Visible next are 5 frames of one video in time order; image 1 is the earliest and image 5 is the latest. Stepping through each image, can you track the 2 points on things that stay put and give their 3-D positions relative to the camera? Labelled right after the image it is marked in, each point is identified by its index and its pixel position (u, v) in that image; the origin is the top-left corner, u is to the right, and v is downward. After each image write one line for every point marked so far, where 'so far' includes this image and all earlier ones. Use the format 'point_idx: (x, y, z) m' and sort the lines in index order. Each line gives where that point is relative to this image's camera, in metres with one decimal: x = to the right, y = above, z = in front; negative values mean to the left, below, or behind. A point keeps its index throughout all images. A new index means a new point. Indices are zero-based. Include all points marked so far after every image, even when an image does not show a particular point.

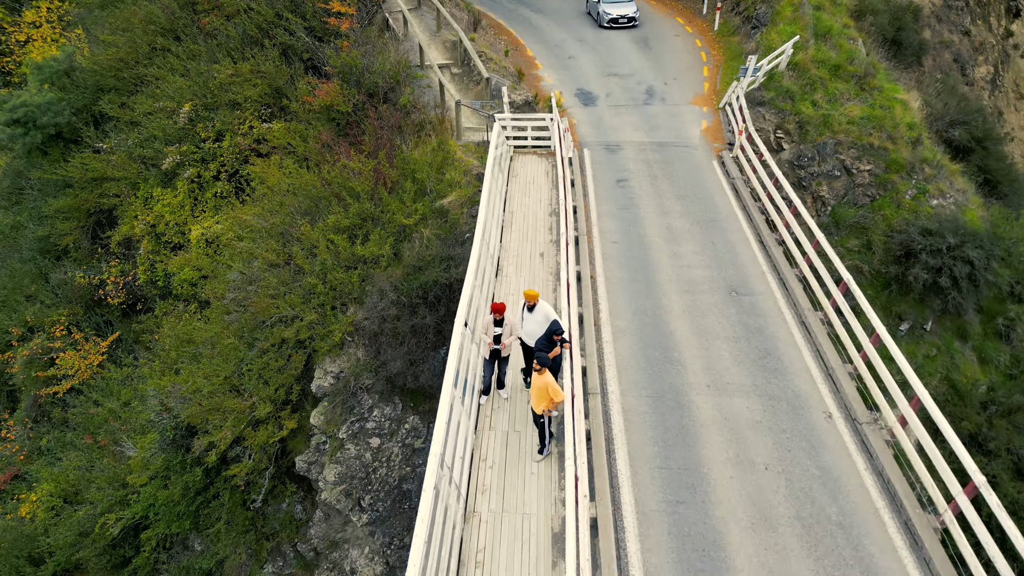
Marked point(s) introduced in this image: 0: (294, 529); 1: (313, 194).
0: (-2.3, -2.4, +8.3) m
1: (-2.2, +1.1, +9.1) m
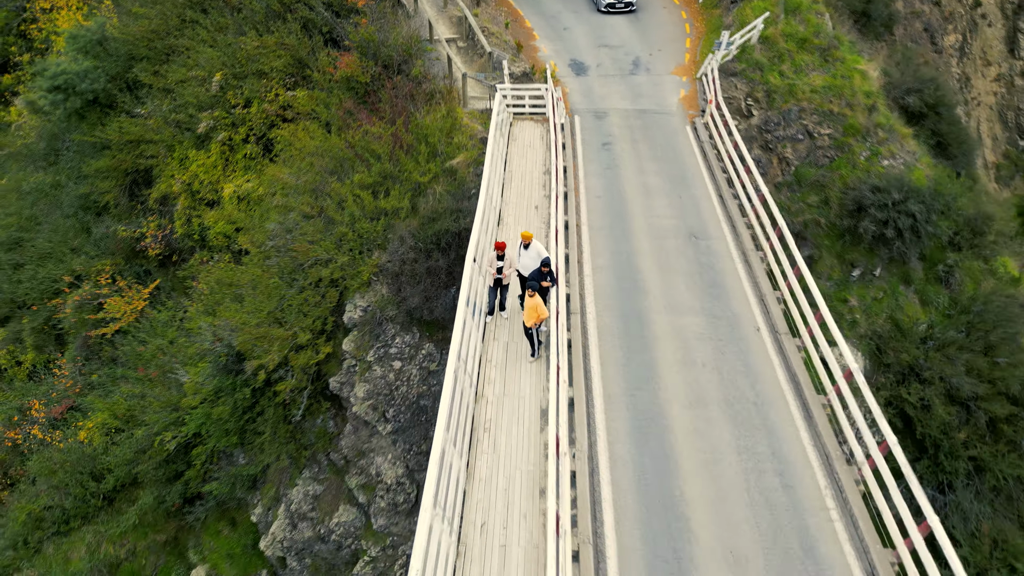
0: (-2.3, -1.8, +9.7) m
1: (-2.2, +1.8, +10.4) m
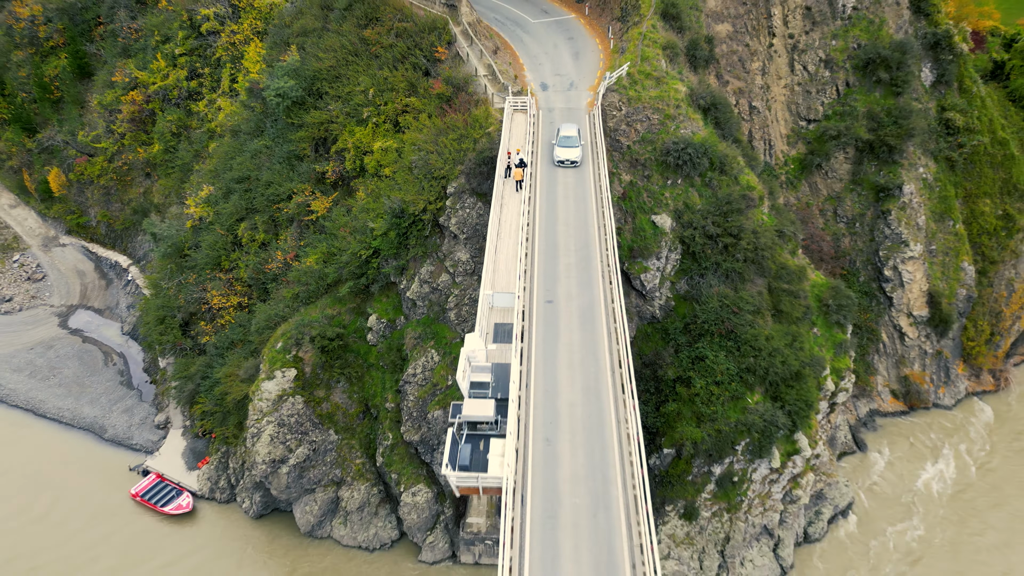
0: (-2.3, +1.3, +22.8) m
1: (-2.2, +4.8, +23.4) m
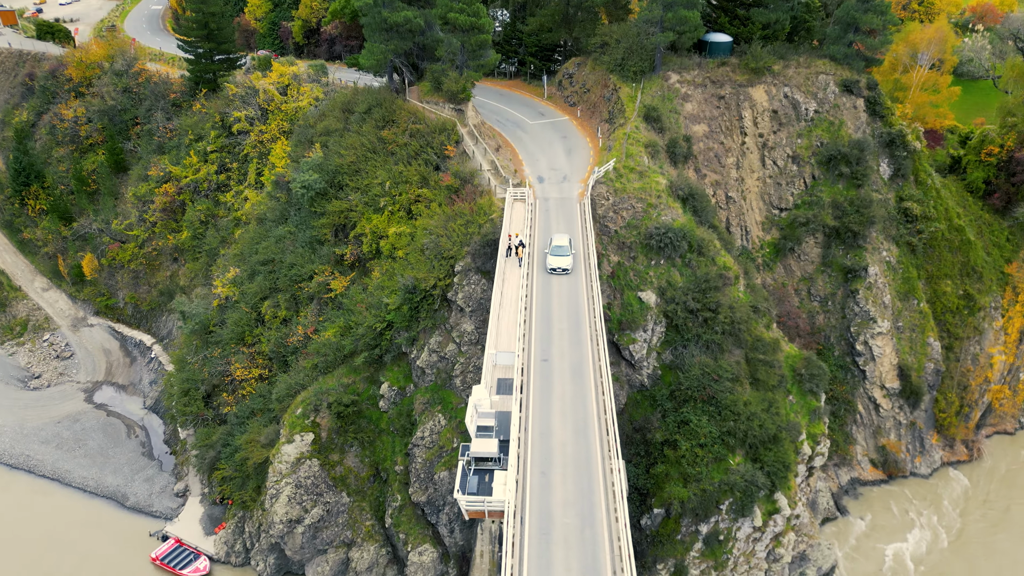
0: (-2.2, -1.0, +25.3) m
1: (-2.2, +2.4, +26.3) m
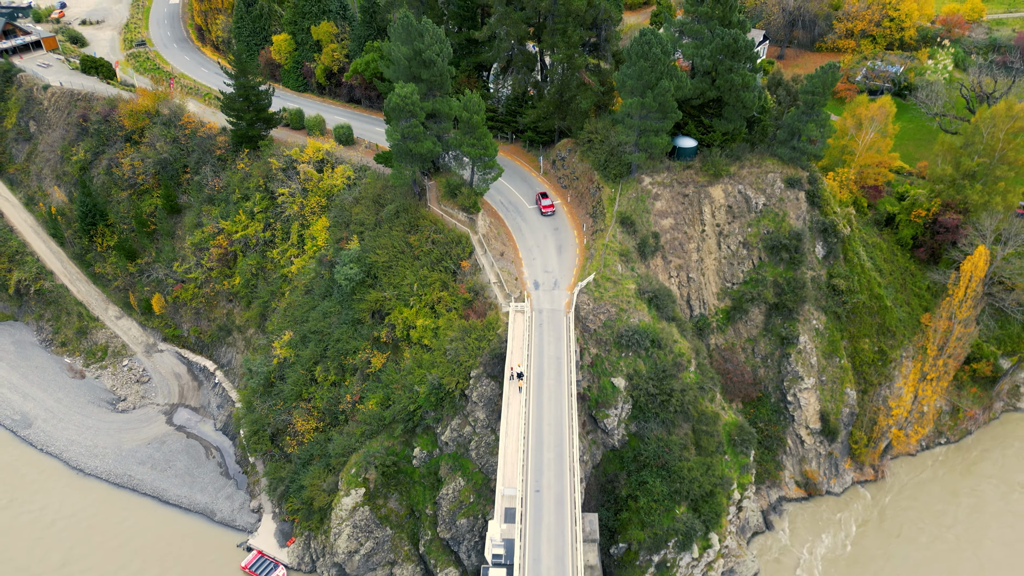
0: (-2.2, -5.1, +33.3) m
1: (-2.1, -1.5, +33.8) m
